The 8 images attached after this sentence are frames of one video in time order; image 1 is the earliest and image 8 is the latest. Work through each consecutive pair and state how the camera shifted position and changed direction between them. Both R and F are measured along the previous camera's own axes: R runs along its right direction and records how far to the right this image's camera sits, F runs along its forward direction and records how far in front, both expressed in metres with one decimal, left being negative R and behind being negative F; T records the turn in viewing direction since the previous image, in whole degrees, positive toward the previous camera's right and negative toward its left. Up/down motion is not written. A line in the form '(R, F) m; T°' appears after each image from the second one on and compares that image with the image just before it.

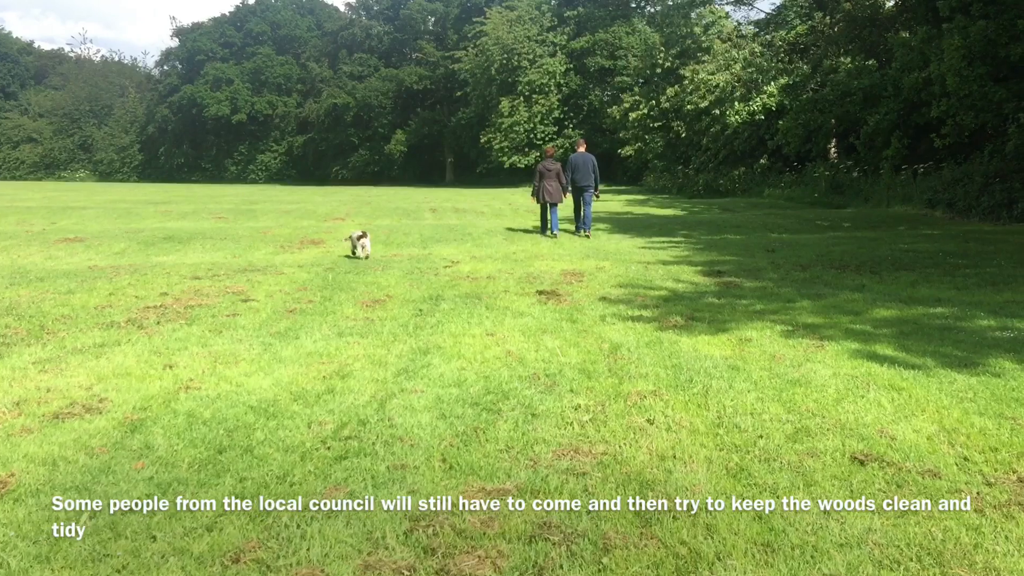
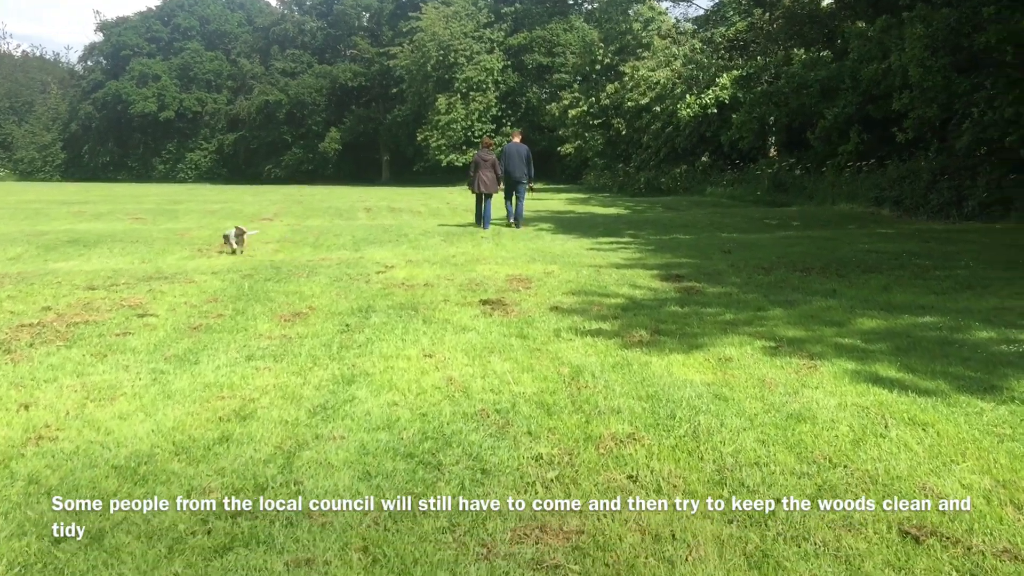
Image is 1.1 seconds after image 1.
(0.0, +0.9) m; +4°
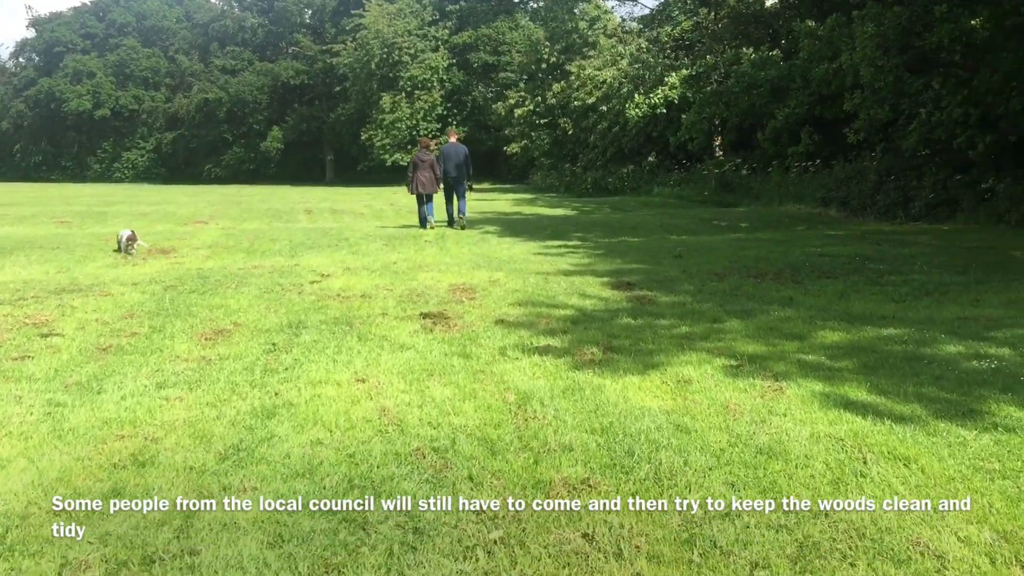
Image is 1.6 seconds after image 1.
(0.0, +0.4) m; +3°
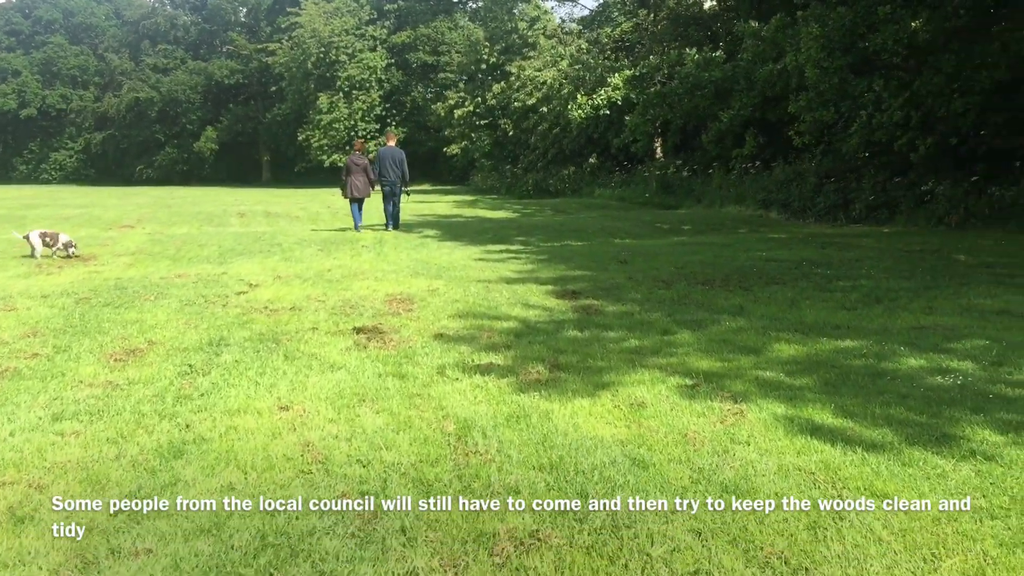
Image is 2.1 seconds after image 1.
(0.0, +0.4) m; +3°
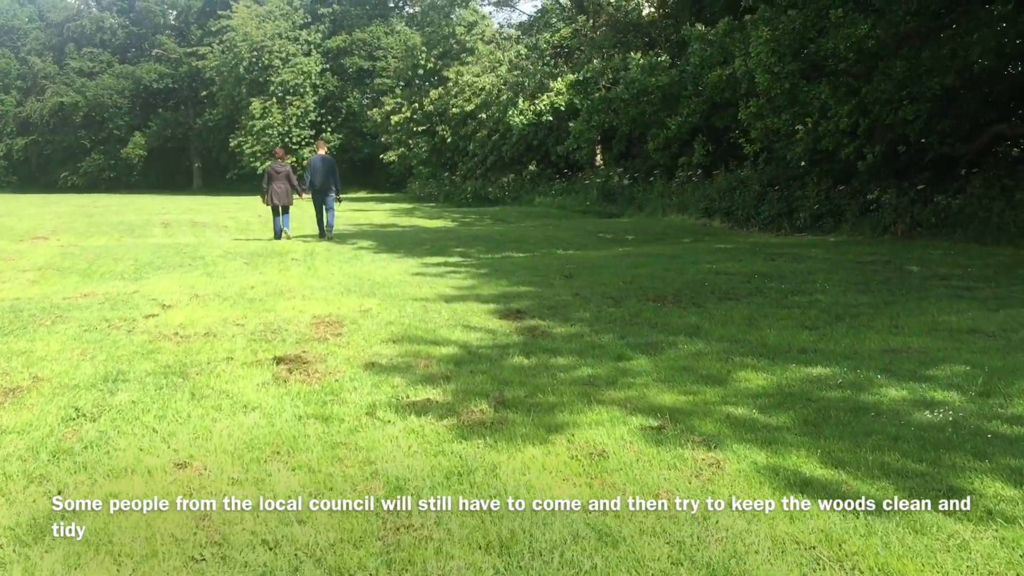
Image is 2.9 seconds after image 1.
(0.0, +0.6) m; +4°
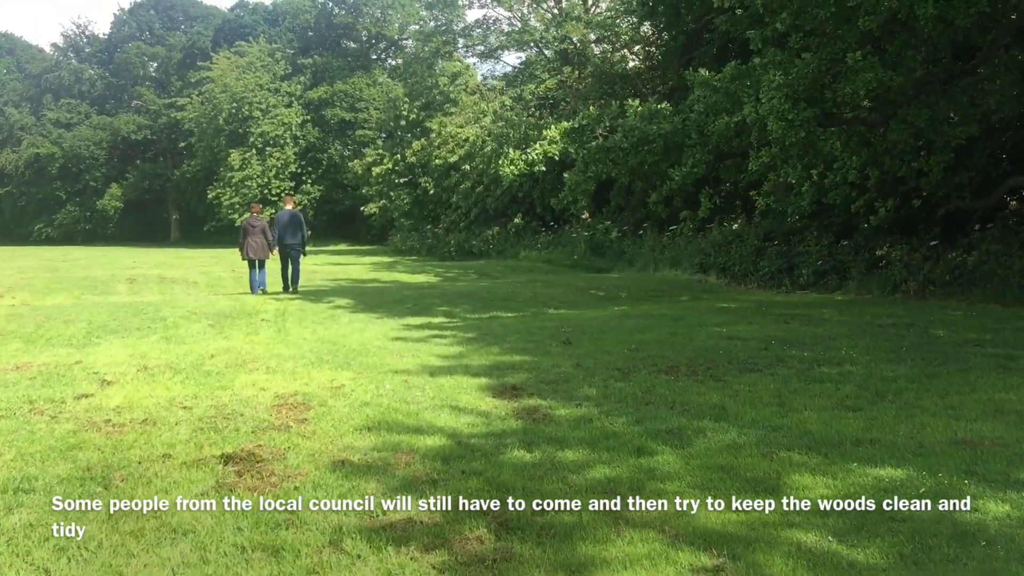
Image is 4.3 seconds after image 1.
(-0.1, +1.0) m; +1°
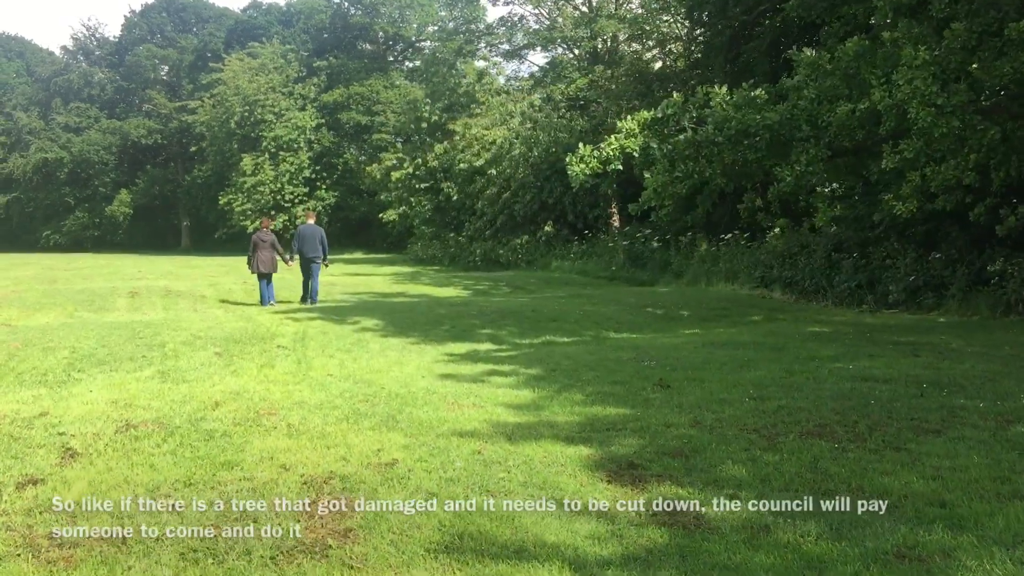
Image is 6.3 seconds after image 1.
(-0.5, +1.8) m; -1°
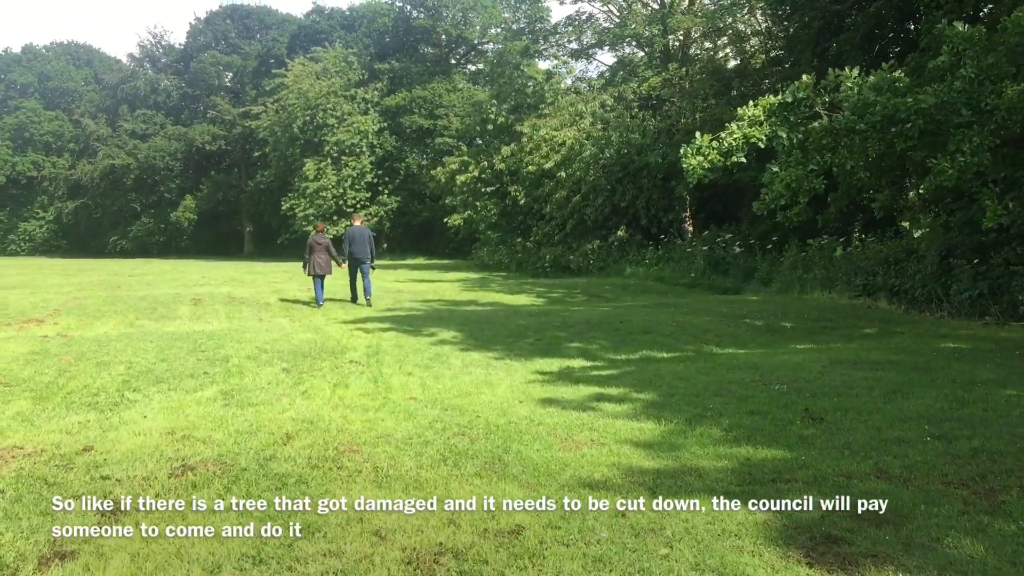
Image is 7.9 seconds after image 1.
(-0.4, +1.1) m; -3°
